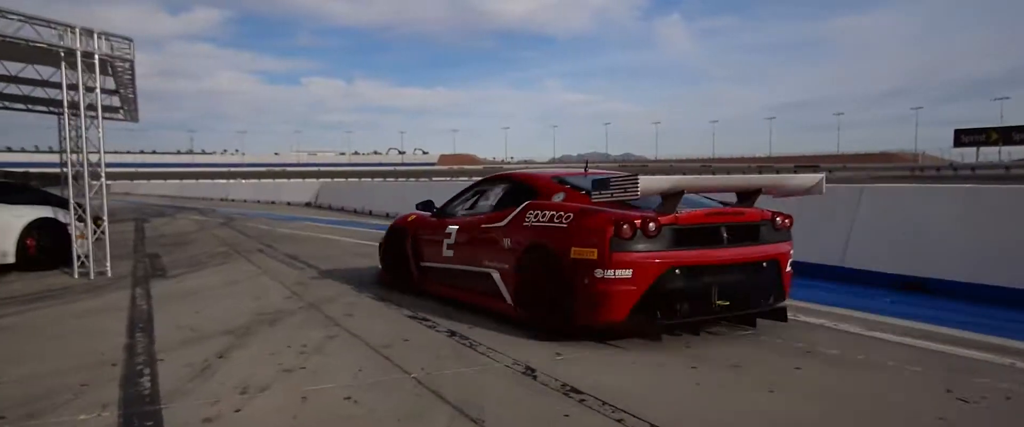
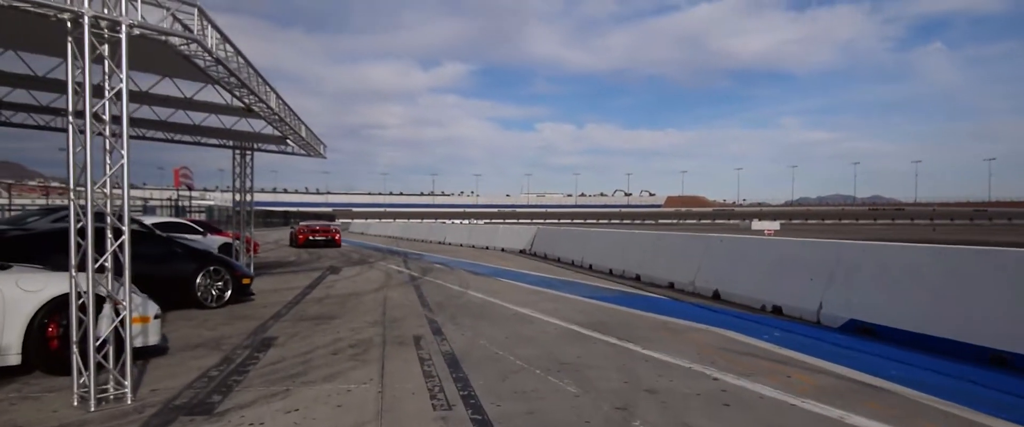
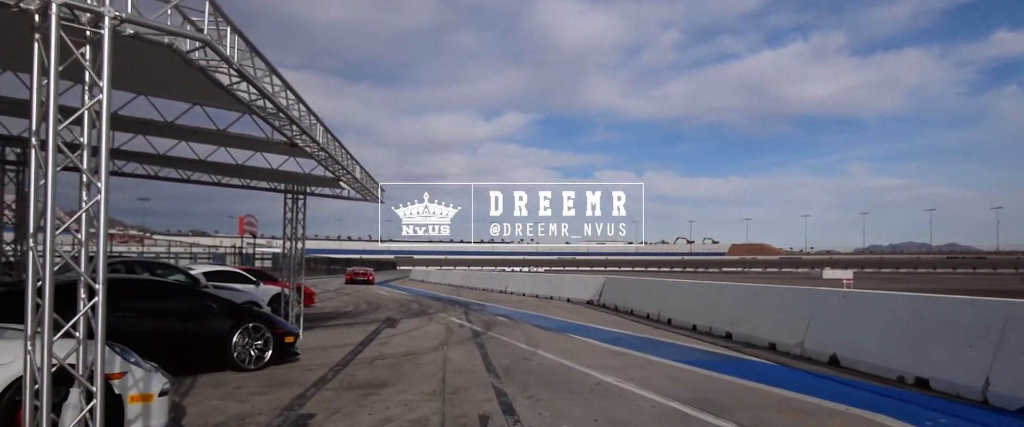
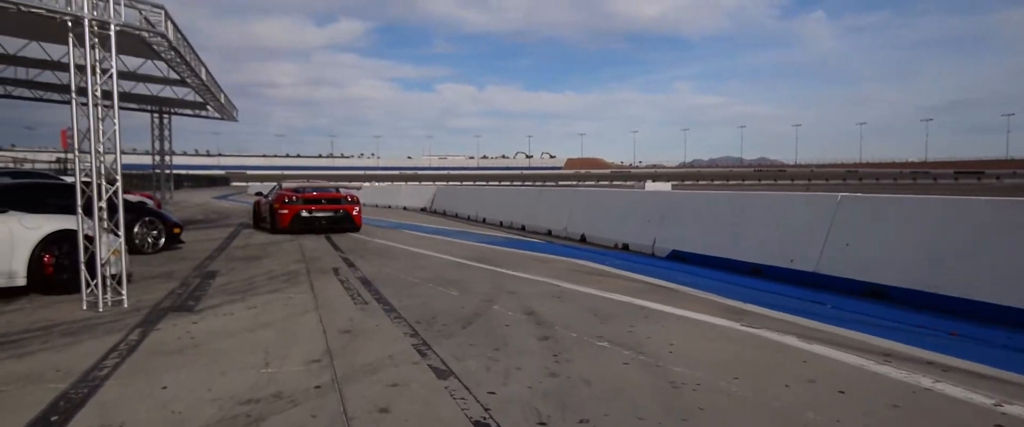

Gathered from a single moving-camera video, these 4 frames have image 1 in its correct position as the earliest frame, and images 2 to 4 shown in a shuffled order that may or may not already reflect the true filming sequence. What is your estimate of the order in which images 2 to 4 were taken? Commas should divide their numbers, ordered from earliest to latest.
4, 2, 3
